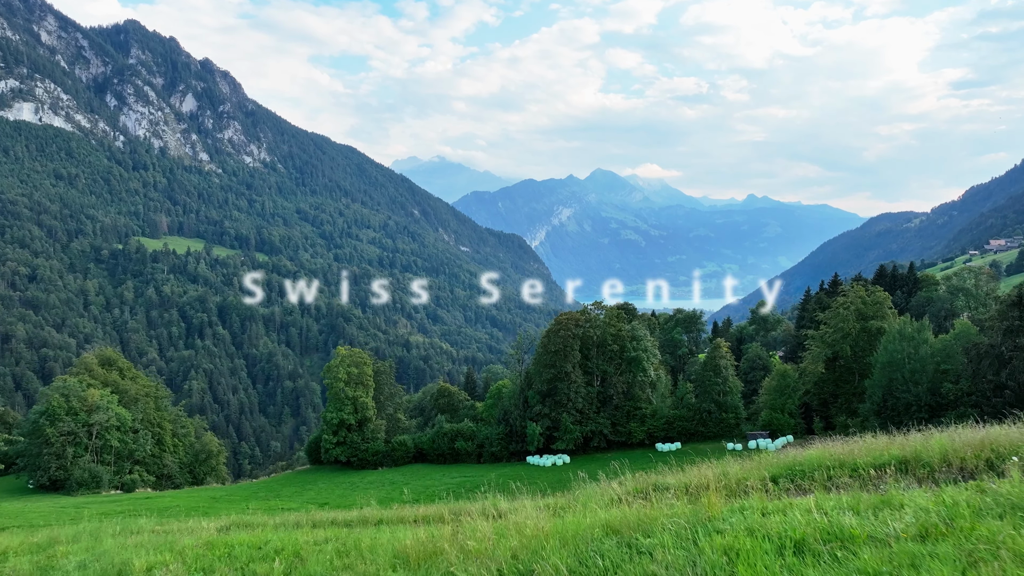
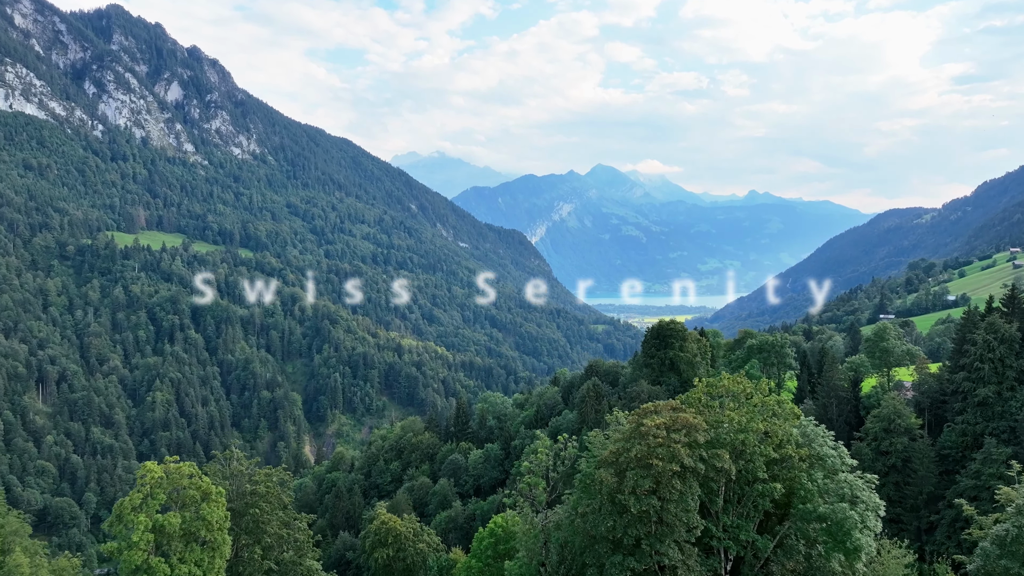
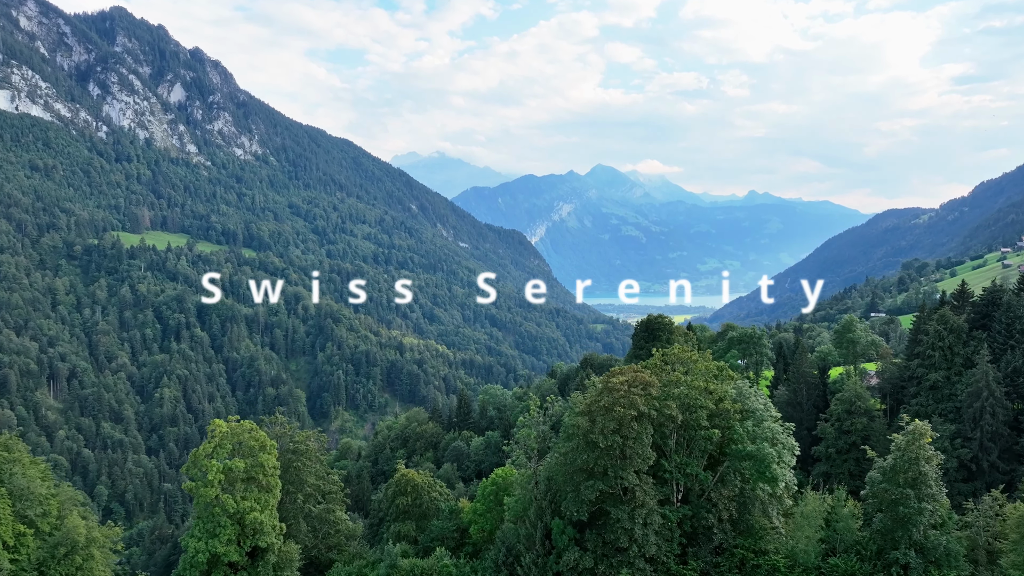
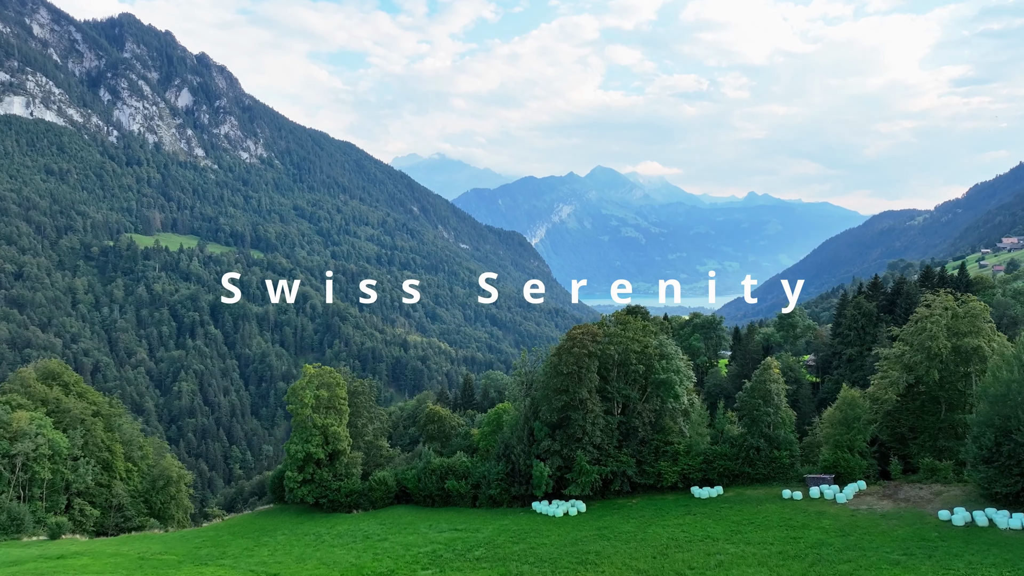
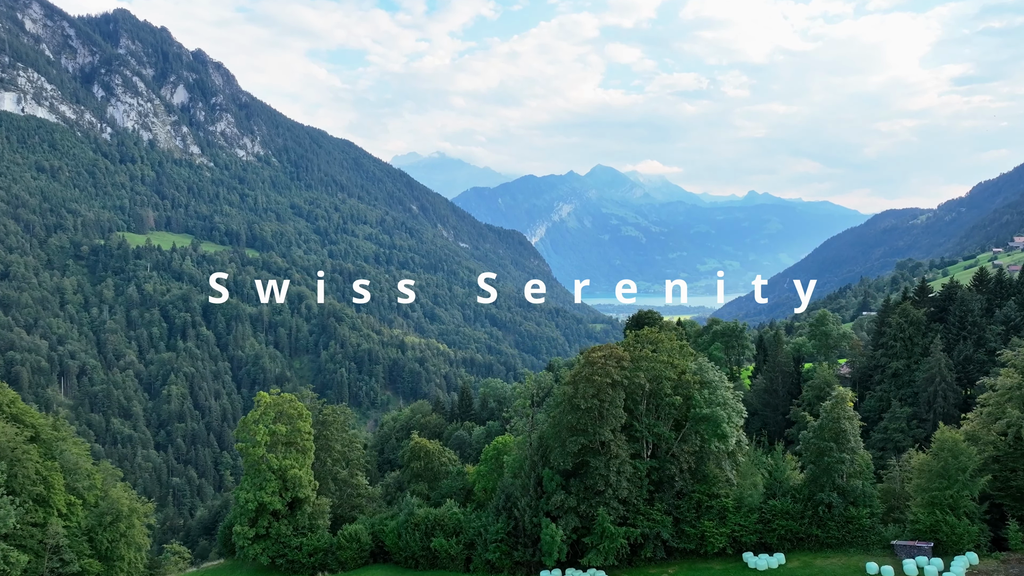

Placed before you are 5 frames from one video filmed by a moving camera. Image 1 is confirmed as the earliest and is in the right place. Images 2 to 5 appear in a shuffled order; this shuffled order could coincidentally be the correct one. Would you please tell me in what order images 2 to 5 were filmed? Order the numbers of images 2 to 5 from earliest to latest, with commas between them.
4, 5, 3, 2
